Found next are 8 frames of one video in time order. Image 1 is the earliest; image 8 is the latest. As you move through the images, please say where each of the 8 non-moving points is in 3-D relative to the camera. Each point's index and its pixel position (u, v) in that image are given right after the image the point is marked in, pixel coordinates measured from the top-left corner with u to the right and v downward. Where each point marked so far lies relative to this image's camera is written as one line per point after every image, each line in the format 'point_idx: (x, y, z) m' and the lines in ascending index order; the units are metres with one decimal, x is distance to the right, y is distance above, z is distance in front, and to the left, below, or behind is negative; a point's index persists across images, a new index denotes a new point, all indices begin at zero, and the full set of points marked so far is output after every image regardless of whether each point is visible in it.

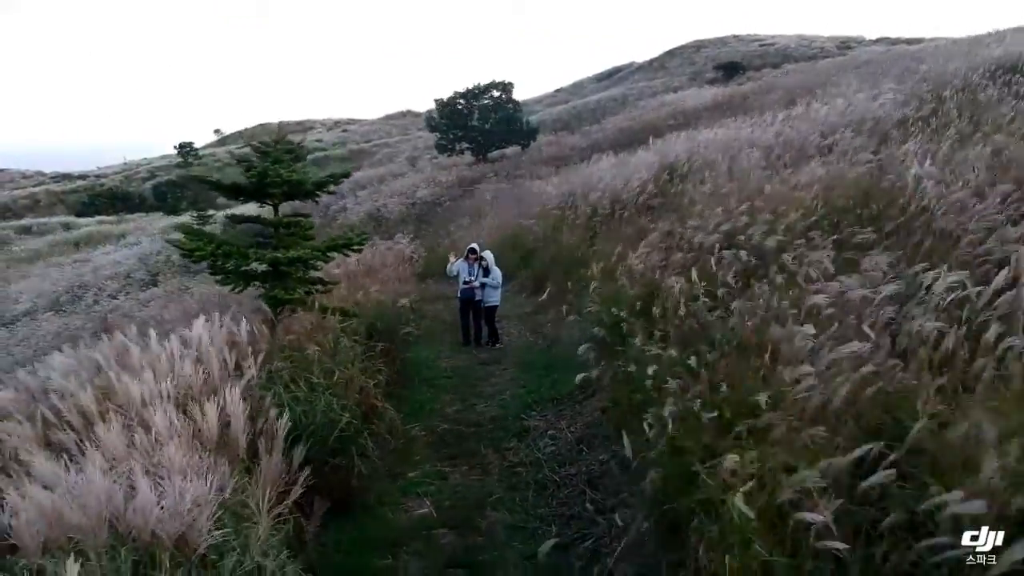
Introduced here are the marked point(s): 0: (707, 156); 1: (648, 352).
0: (+1.9, +1.3, +8.9) m
1: (+0.5, -0.2, +4.0) m
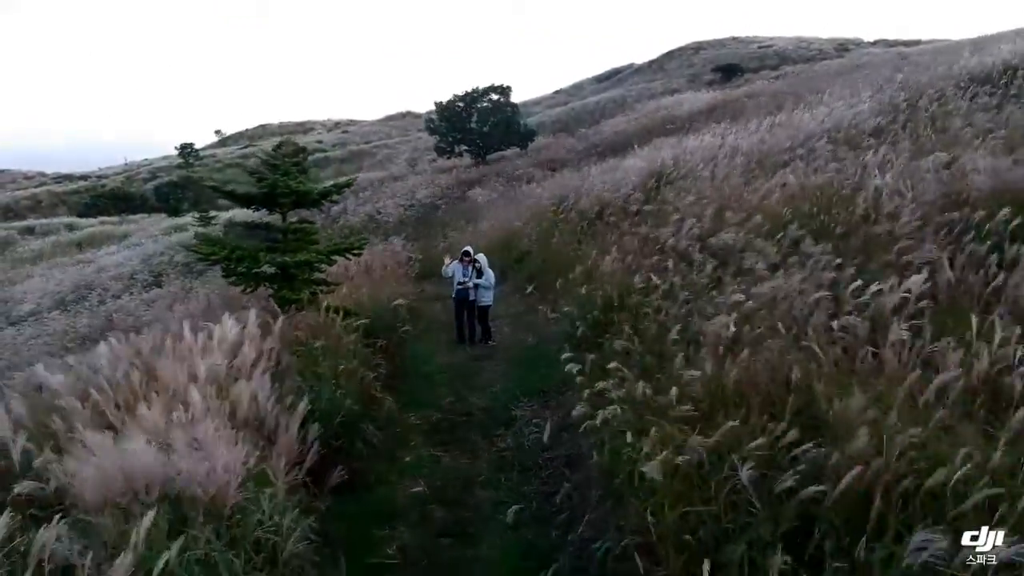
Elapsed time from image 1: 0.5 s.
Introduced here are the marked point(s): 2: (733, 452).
0: (+1.9, +1.3, +9.4) m
1: (+0.5, -0.2, +4.4) m
2: (+0.6, -0.4, +2.7) m
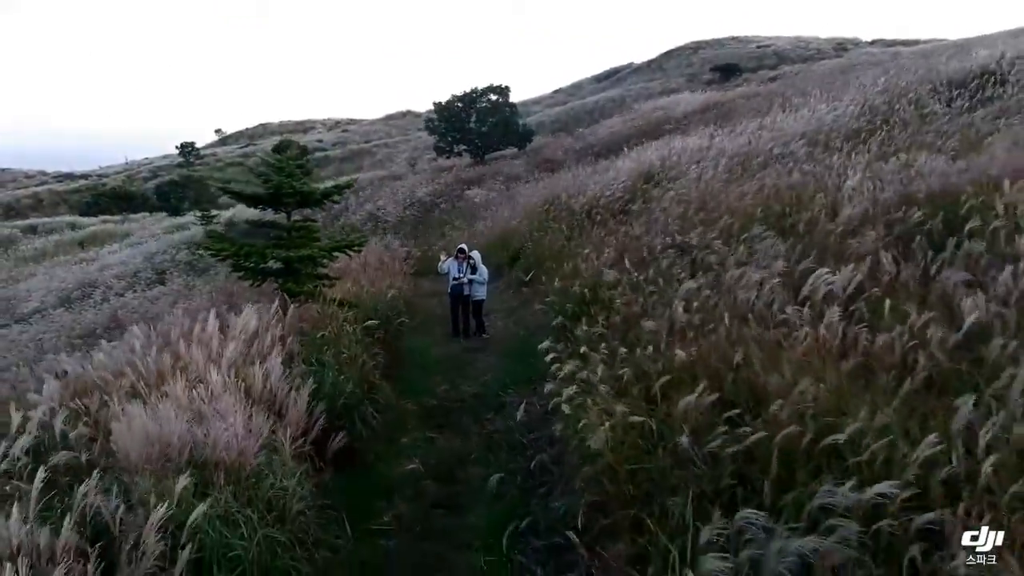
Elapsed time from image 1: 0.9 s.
0: (+1.8, +1.4, +9.7) m
1: (+0.4, -0.2, +4.8) m
2: (+0.5, -0.4, +3.1) m
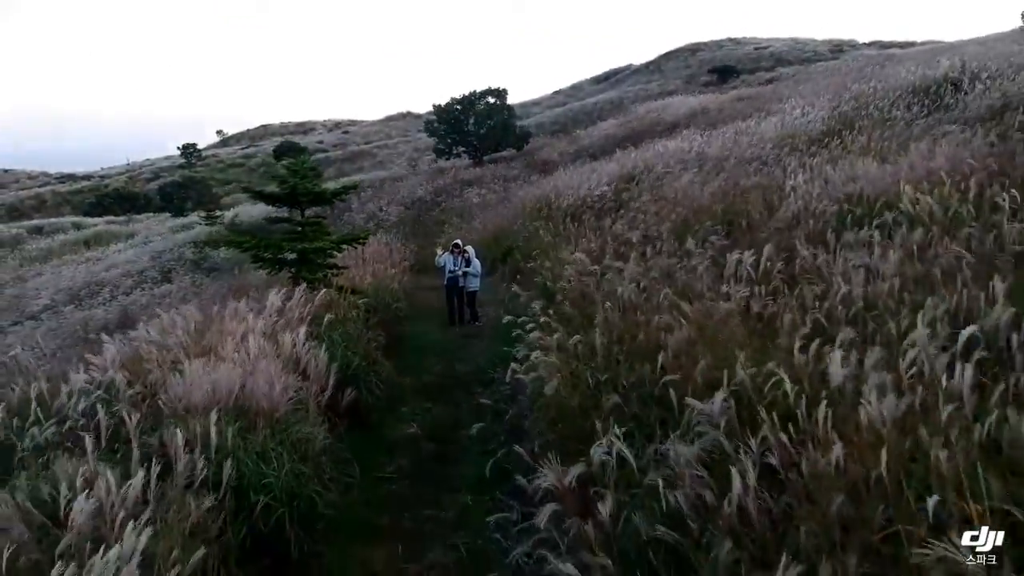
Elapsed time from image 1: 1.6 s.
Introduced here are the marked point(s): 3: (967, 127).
0: (+1.7, +1.4, +10.5) m
1: (+0.3, -0.1, +5.5) m
2: (+0.4, -0.3, +3.8) m
3: (+3.7, +1.3, +7.2) m
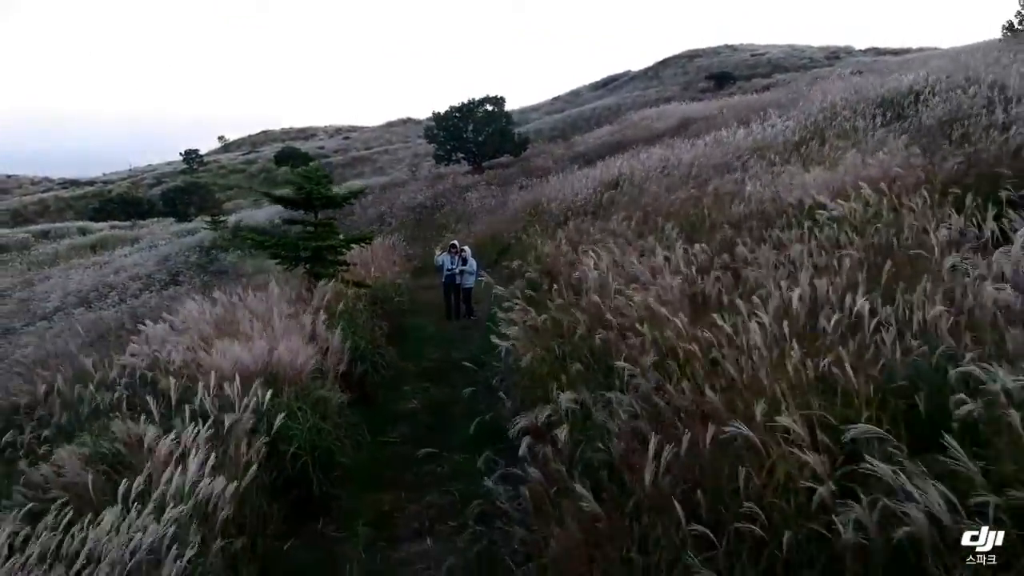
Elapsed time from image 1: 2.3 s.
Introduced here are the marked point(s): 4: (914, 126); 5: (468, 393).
0: (+1.6, +1.5, +11.3) m
1: (+0.2, 0.0, +6.3) m
2: (+0.3, -0.3, +4.6) m
3: (+3.6, +1.3, +8.0) m
4: (+4.1, +1.6, +9.0) m
5: (-0.3, -0.7, +5.7) m
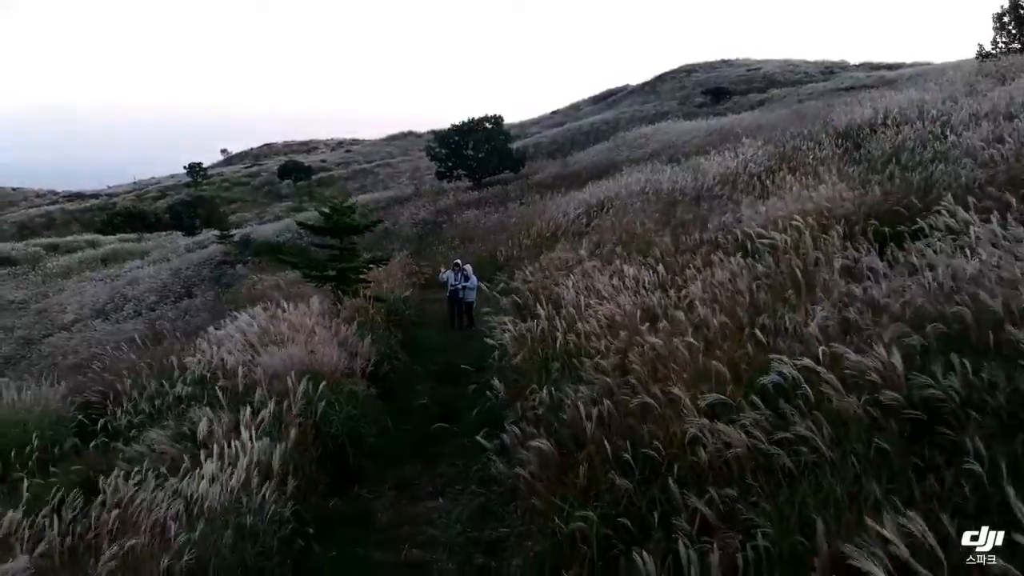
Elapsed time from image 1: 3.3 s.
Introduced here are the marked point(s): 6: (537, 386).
0: (+1.6, +1.3, +12.5) m
1: (+0.2, -0.2, +7.6) m
2: (+0.3, -0.4, +5.8) m
3: (+3.6, +1.2, +9.3) m
4: (+4.0, +1.5, +10.3) m
5: (-0.3, -0.8, +6.9) m
6: (+0.1, -0.6, +5.3) m
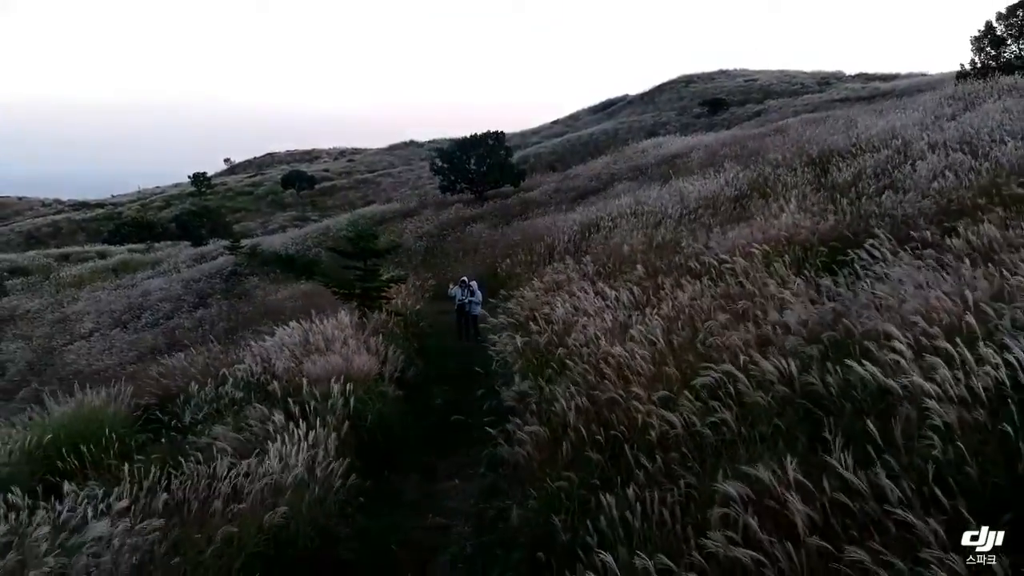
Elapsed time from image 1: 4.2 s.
0: (+1.6, +1.1, +13.7) m
1: (+0.2, -0.3, +8.8) m
2: (+0.3, -0.5, +7.1) m
3: (+3.6, +1.0, +10.5) m
4: (+4.0, +1.3, +11.5) m
5: (-0.3, -0.9, +8.1) m
6: (+0.2, -0.7, +6.5) m
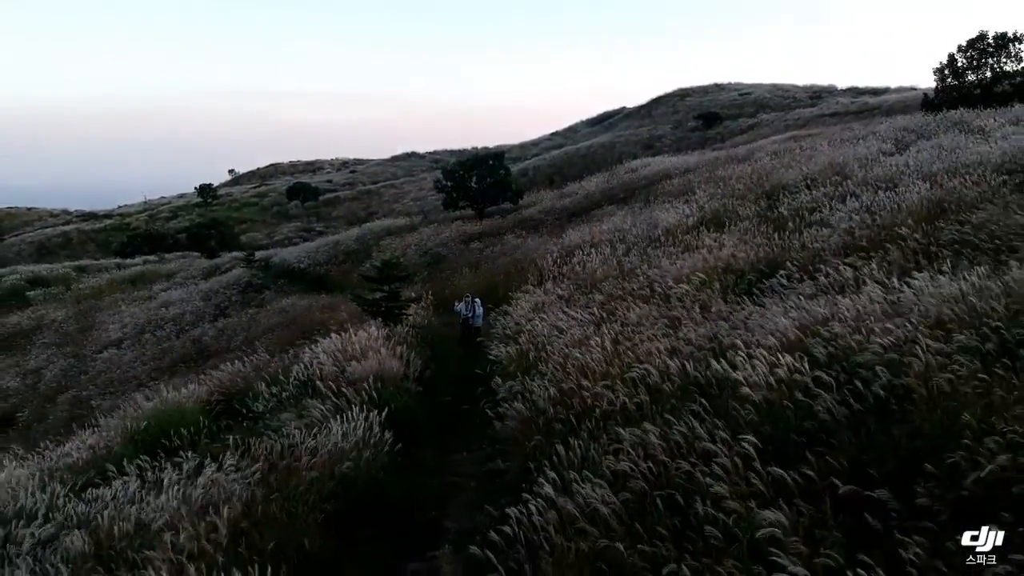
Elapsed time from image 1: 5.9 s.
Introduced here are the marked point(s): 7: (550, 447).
0: (+1.5, +0.8, +16.0) m
1: (+0.1, -0.6, +11.1) m
2: (+0.2, -0.7, +9.3) m
3: (+3.5, +0.8, +12.8) m
4: (+4.0, +1.0, +13.8) m
5: (-0.4, -1.2, +10.4) m
6: (+0.1, -0.9, +8.8) m
7: (+0.3, -1.2, +6.7) m
